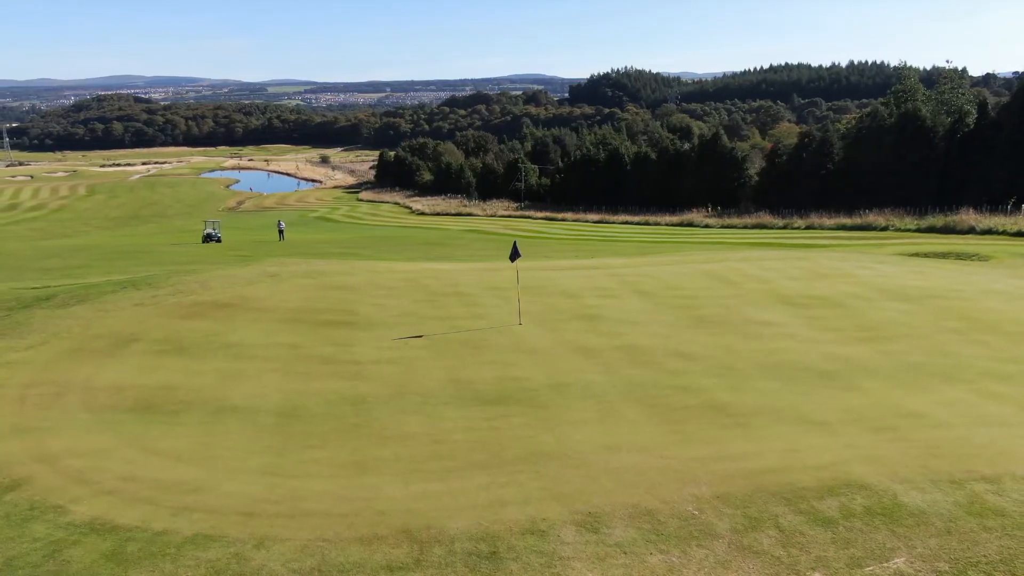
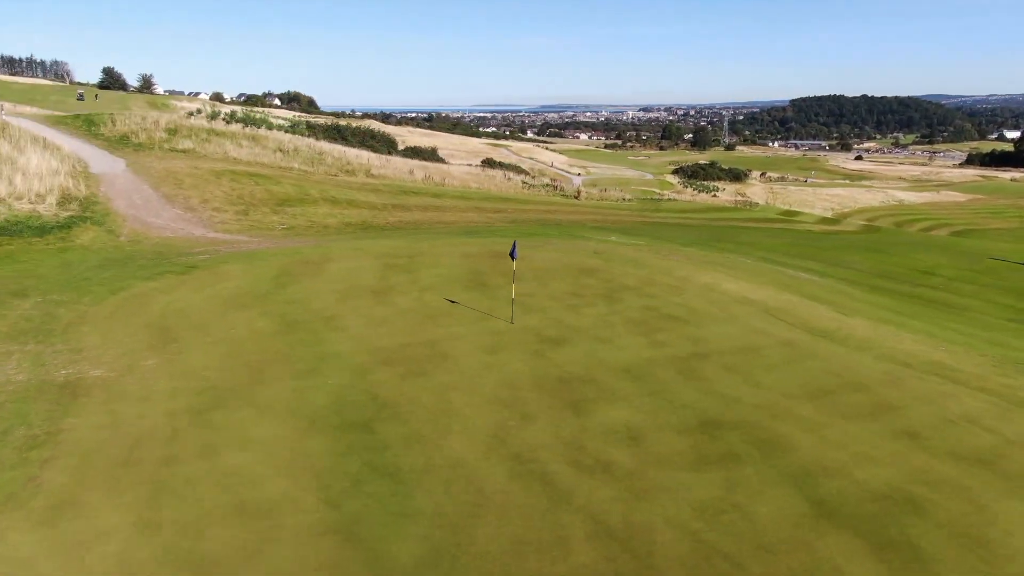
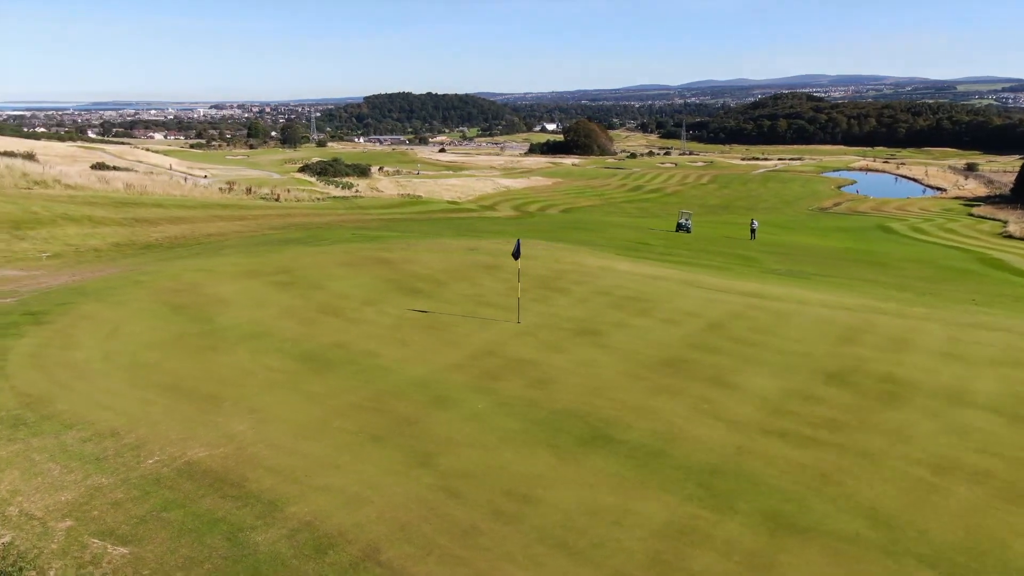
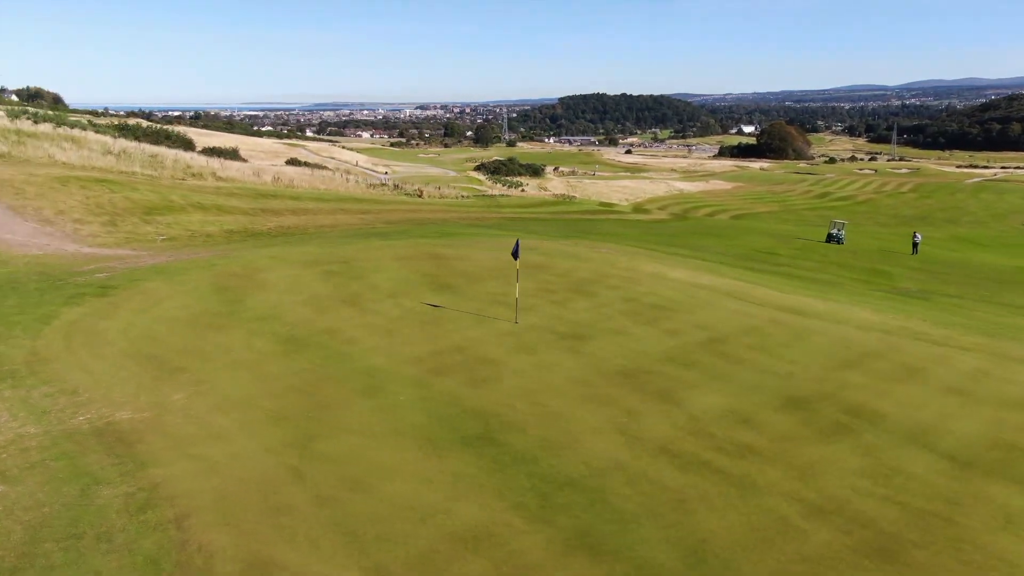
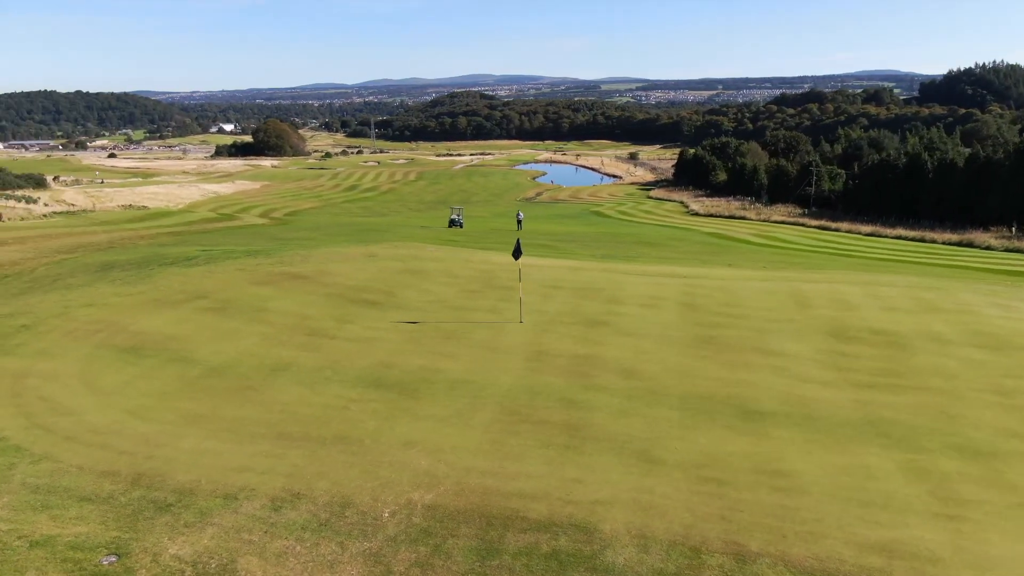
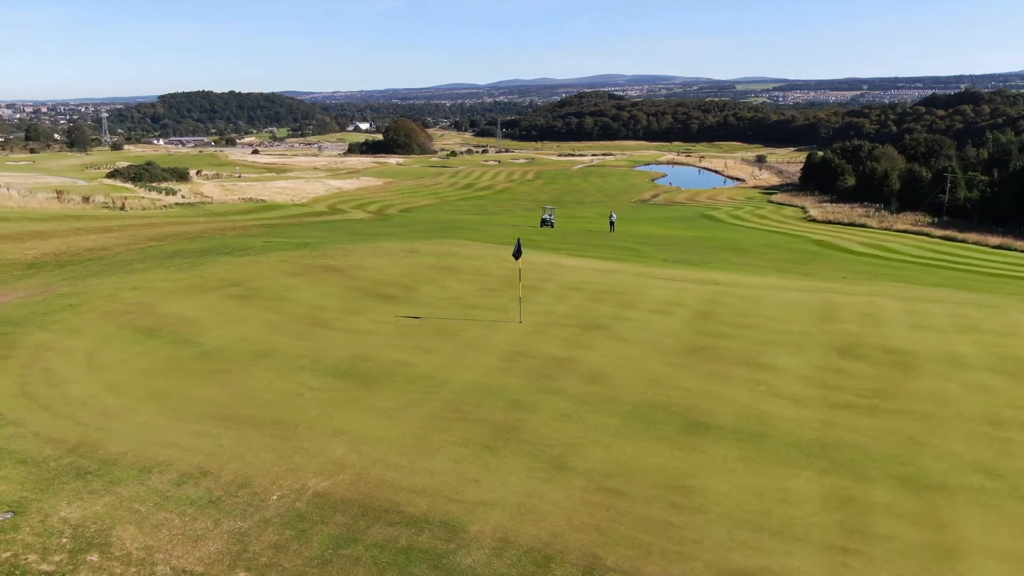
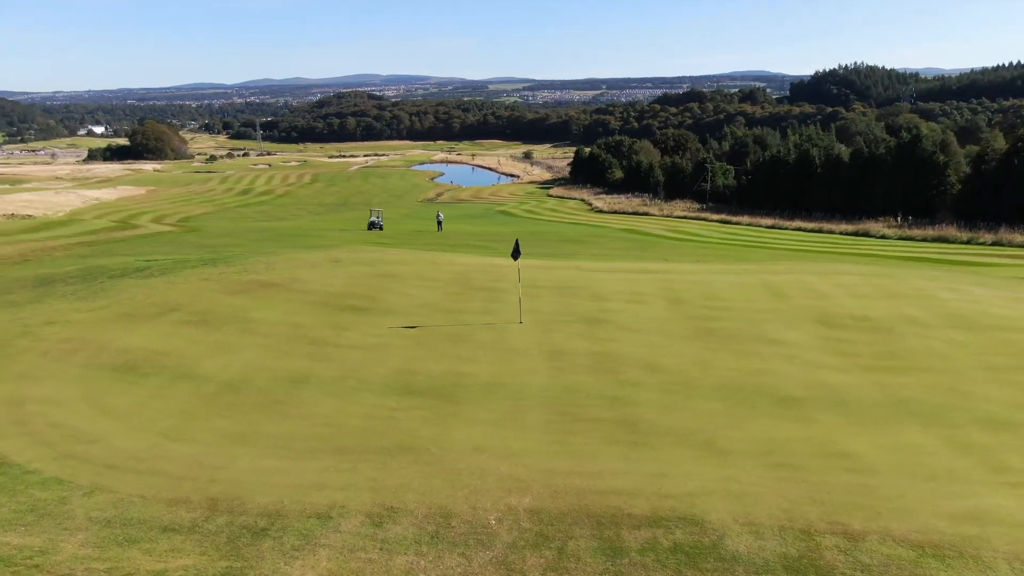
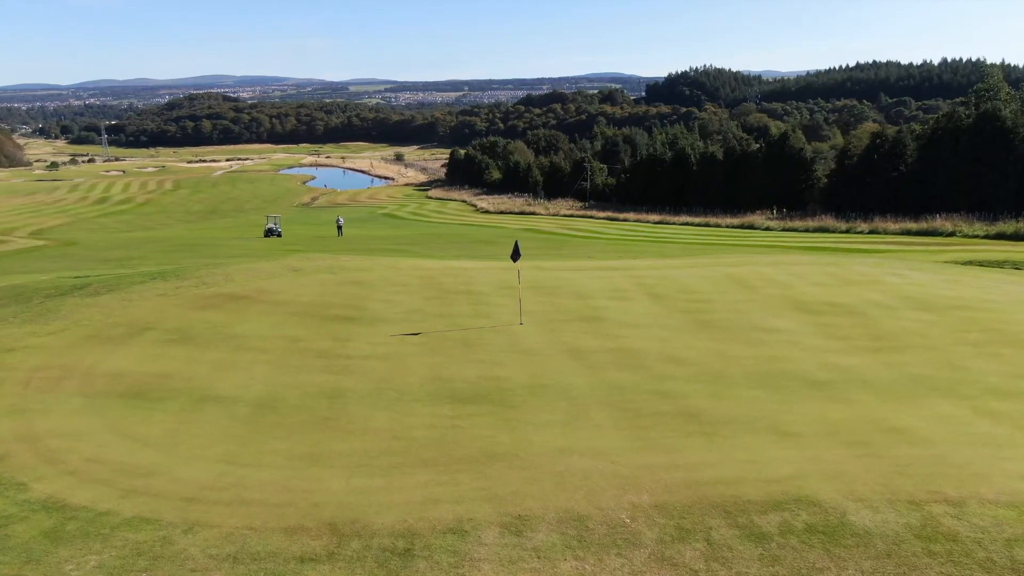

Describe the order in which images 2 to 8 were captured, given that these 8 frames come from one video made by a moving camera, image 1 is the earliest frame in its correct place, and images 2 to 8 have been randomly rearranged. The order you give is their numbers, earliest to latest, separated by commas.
8, 7, 5, 6, 3, 4, 2
